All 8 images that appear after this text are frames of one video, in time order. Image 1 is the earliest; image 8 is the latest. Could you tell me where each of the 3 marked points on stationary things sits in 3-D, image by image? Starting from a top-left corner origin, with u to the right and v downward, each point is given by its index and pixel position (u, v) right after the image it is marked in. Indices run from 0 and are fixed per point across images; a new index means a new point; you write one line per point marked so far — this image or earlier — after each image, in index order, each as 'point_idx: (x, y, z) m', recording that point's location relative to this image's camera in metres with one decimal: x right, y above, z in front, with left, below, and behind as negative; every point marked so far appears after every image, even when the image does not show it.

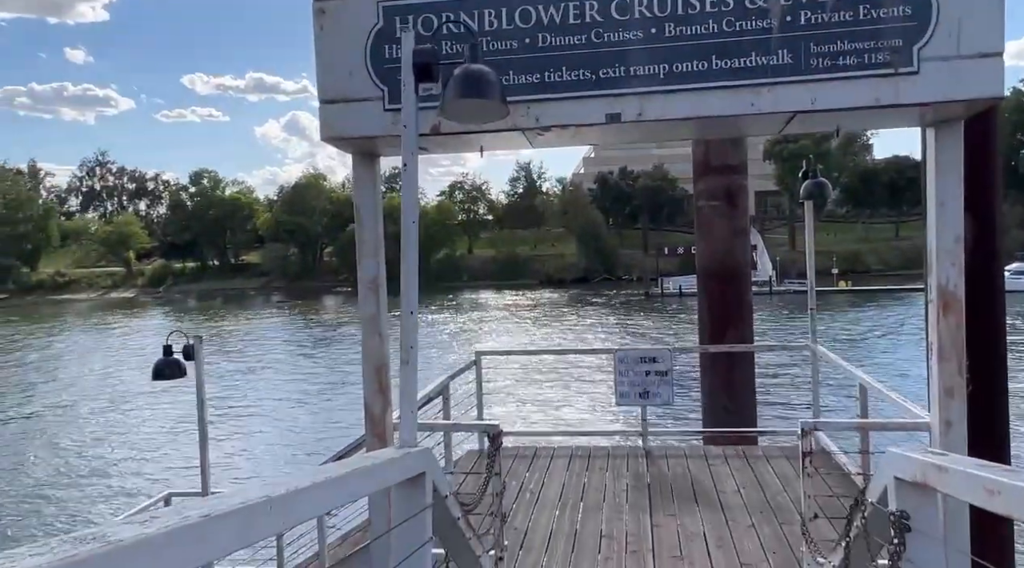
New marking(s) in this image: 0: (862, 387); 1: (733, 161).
0: (+2.7, -0.8, +6.9) m
1: (+2.5, +1.4, +10.2) m
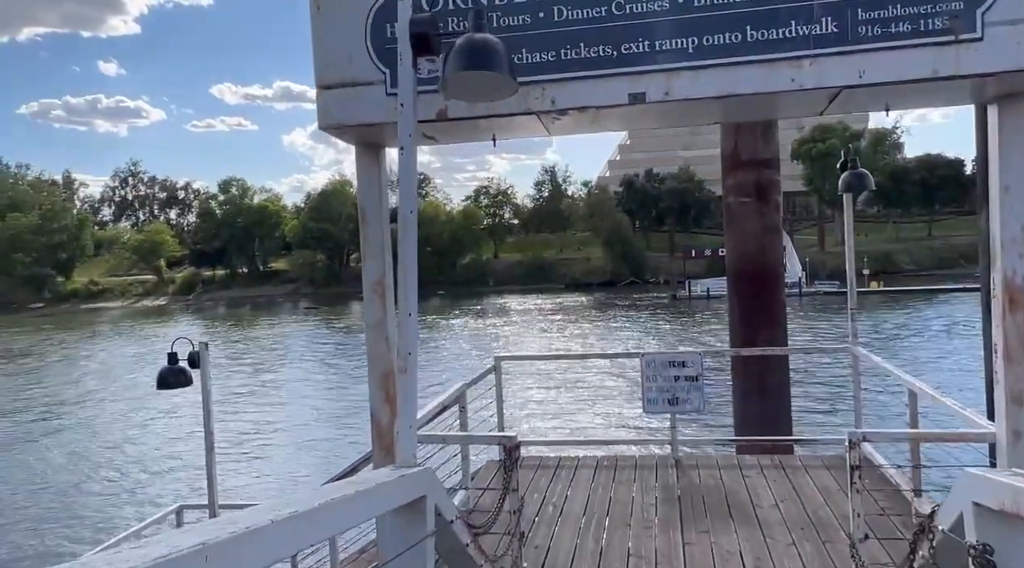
0: (+2.9, -0.8, +6.4) m
1: (+2.7, +1.4, +9.7) m
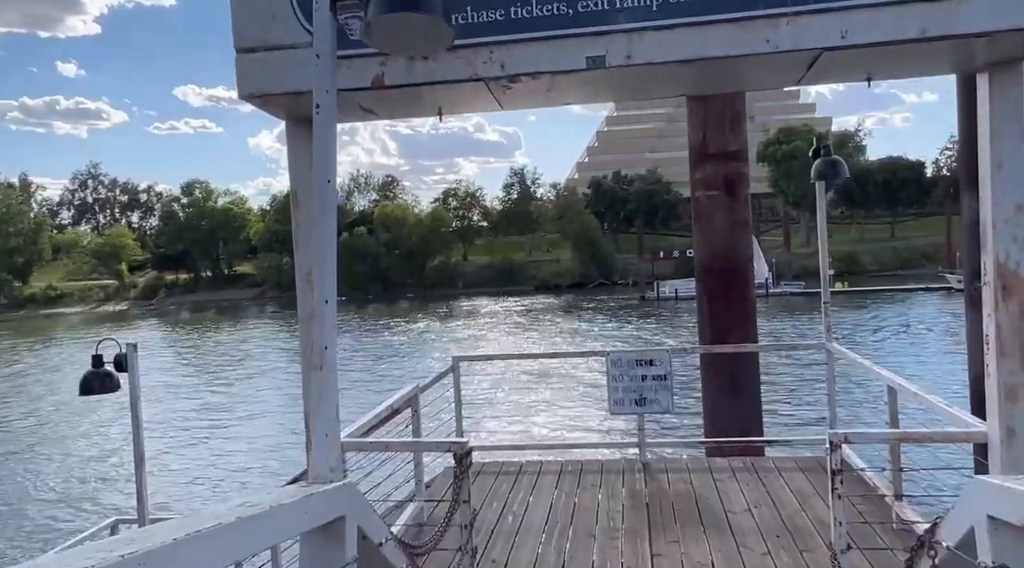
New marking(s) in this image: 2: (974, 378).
0: (+2.6, -0.7, +6.1) m
1: (+2.3, +1.4, +9.3) m
2: (+3.4, -0.7, +6.6) m
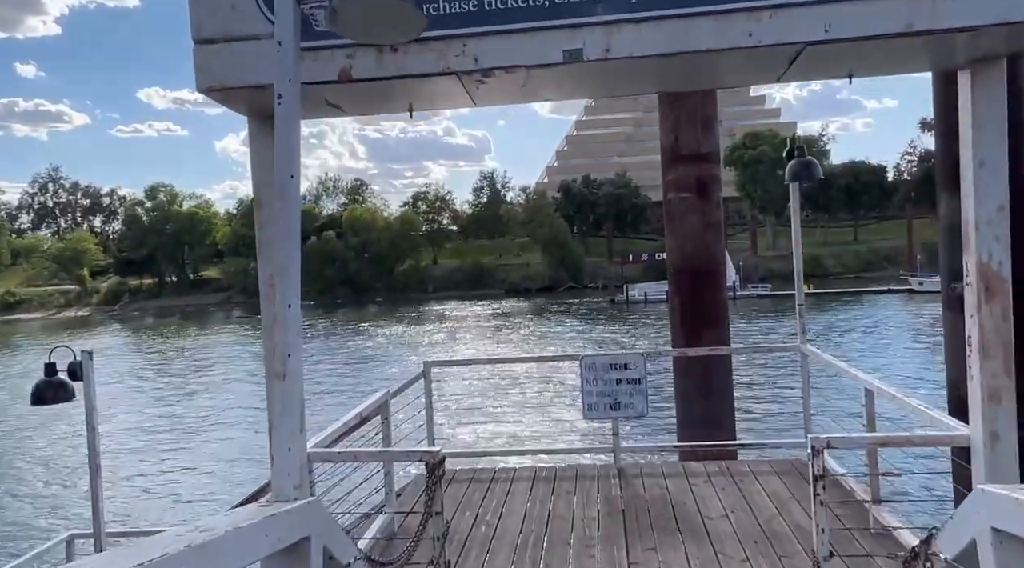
0: (+2.4, -0.7, +6.0) m
1: (+2.0, +1.4, +9.2) m
2: (+3.2, -0.7, +6.5) m
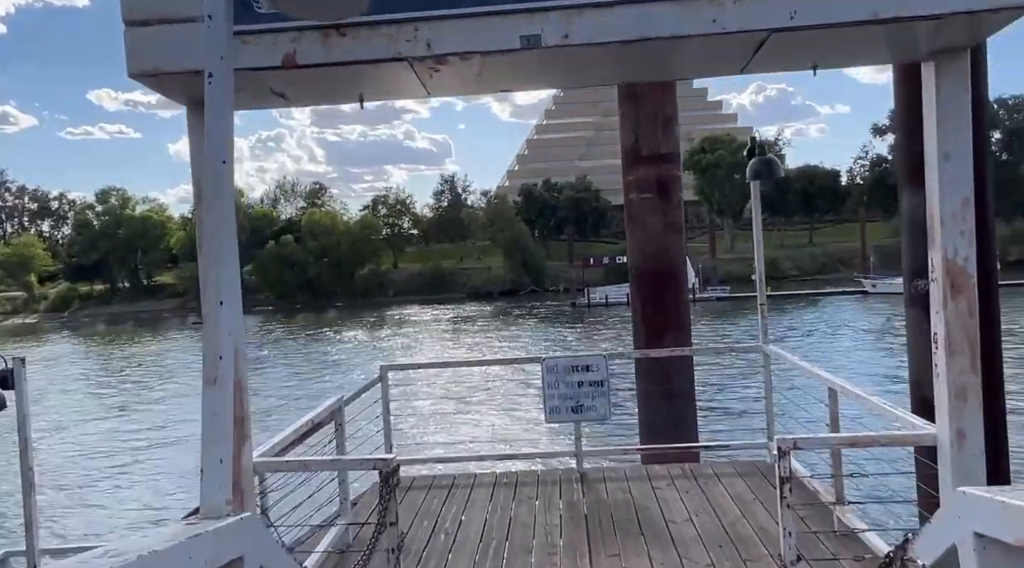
0: (+2.1, -0.7, +5.9) m
1: (+1.6, +1.4, +9.2) m
2: (+2.9, -0.7, +6.5) m
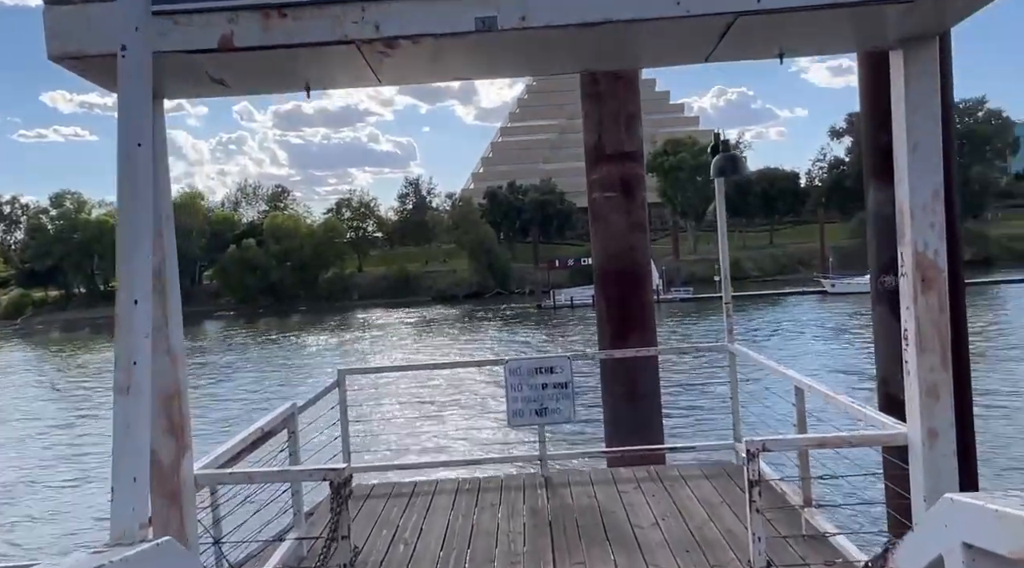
0: (+1.9, -0.7, +5.8) m
1: (+1.2, +1.4, +9.0) m
2: (+2.6, -0.7, +6.4) m
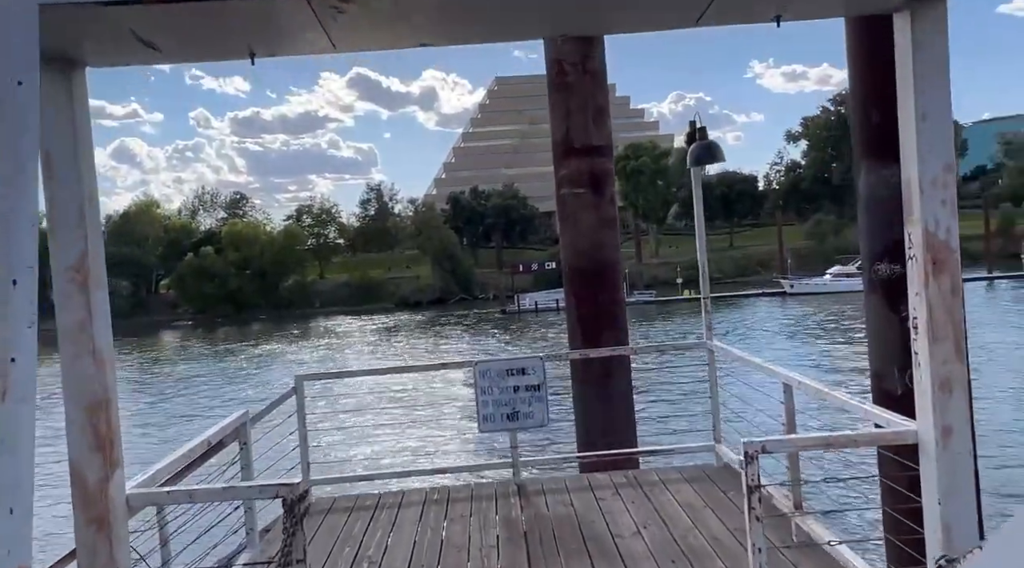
0: (+1.7, -0.6, +5.5) m
1: (+0.8, +1.4, +8.7) m
2: (+2.4, -0.6, +6.1) m
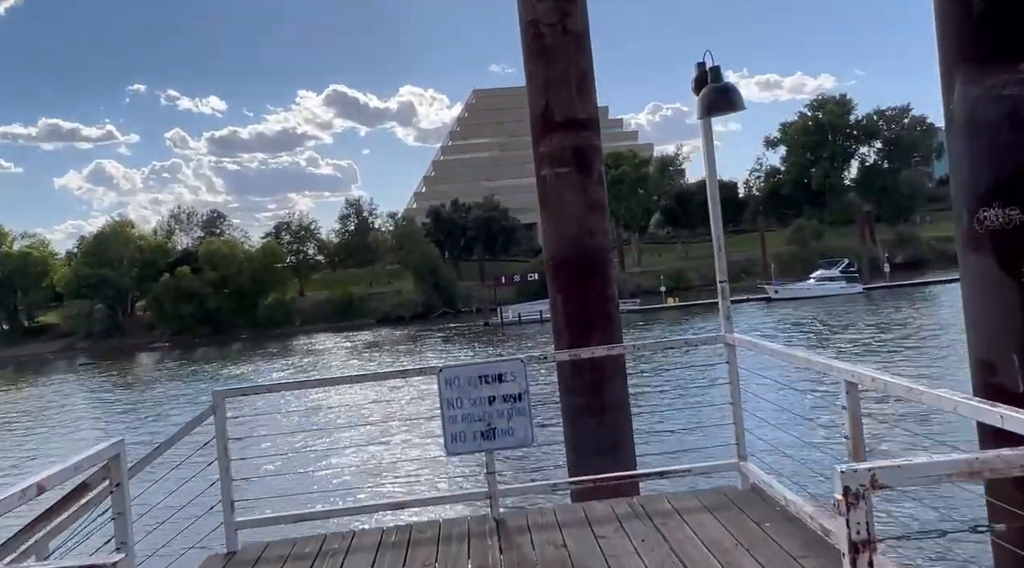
0: (+1.6, -0.5, +4.1) m
1: (+0.6, +1.5, +7.3) m
2: (+2.3, -0.4, +4.7) m
